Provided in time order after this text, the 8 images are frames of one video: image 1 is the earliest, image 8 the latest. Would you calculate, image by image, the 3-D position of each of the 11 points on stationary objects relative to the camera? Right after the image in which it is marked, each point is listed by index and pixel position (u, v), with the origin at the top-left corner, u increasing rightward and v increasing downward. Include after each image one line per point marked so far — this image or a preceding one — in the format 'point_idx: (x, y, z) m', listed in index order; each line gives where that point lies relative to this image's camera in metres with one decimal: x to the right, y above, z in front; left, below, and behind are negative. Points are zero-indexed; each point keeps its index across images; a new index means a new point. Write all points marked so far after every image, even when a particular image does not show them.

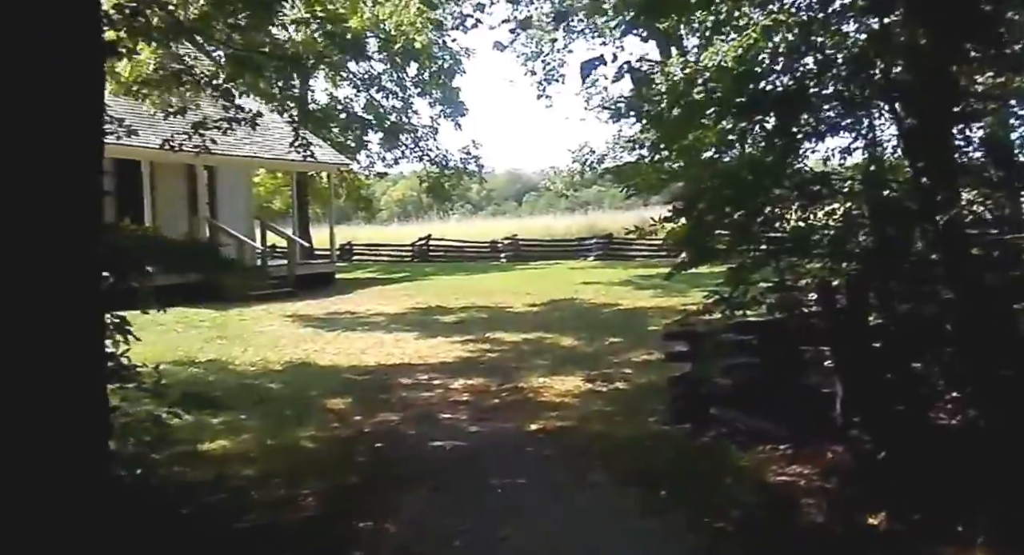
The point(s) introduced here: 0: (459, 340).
0: (-0.7, -0.7, +12.5) m
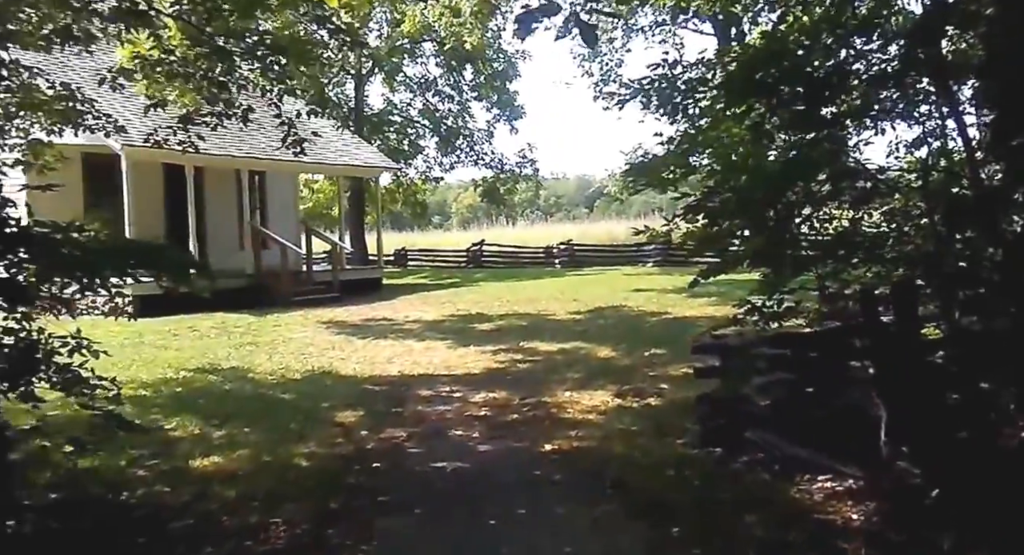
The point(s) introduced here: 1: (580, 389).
0: (-0.3, -0.8, +11.8) m
1: (+0.6, -1.0, +9.4) m
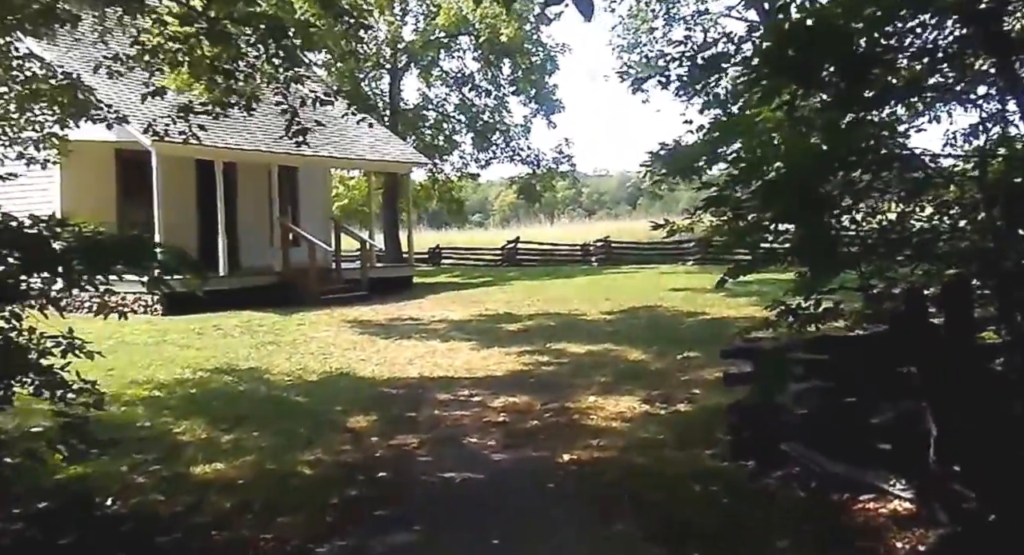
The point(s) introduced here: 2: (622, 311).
0: (0.0, -0.8, +11.3) m
1: (+0.8, -1.0, +8.9) m
2: (+1.5, -0.5, +14.5) m
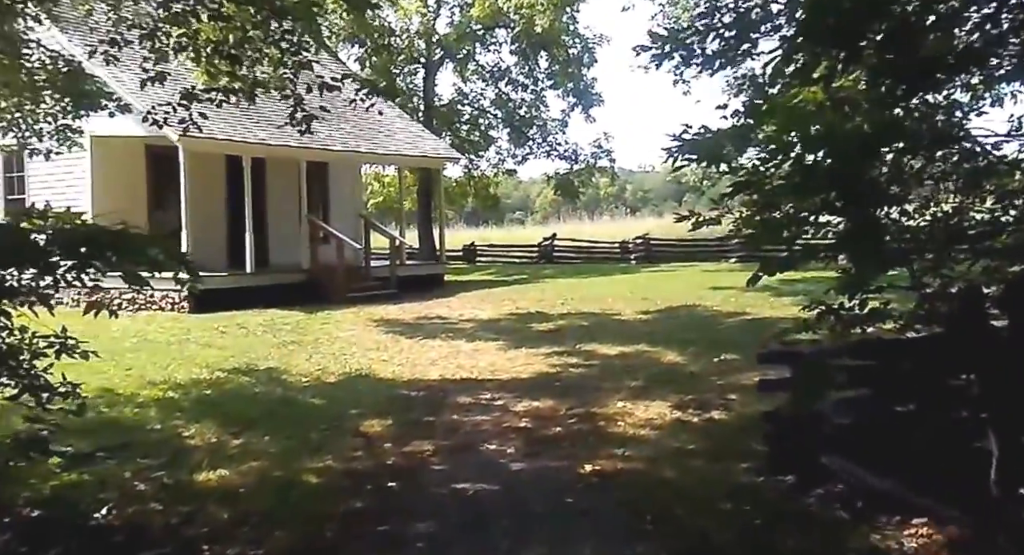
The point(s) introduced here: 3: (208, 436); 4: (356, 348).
0: (+0.3, -0.8, +10.8) m
1: (+1.0, -1.0, +8.4) m
2: (+2.0, -0.4, +14.0) m
3: (-2.4, -1.3, +8.4) m
4: (-1.7, -0.8, +11.6) m
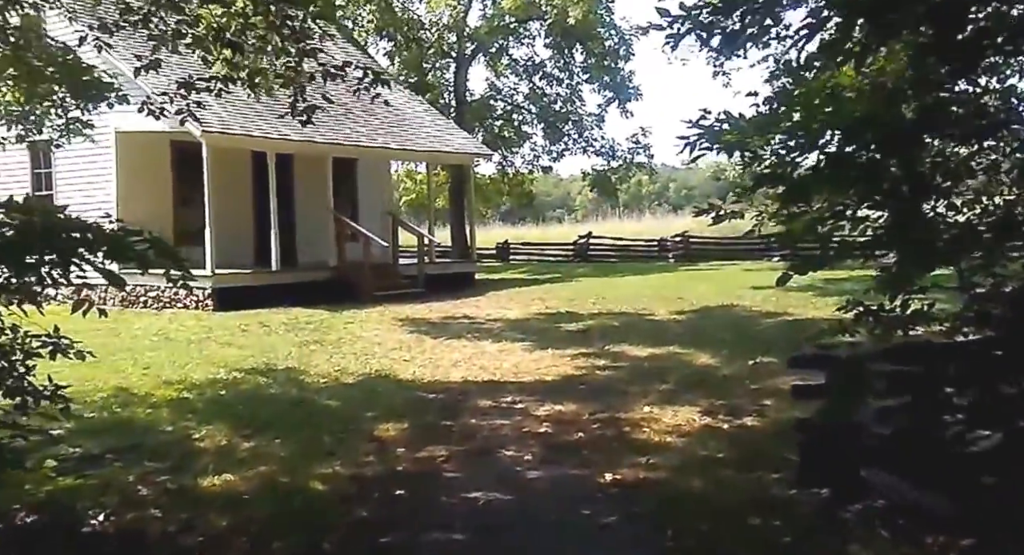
0: (+0.6, -0.7, +10.4) m
1: (+1.1, -0.9, +8.0) m
2: (+2.3, -0.4, +13.5) m
3: (-2.2, -1.2, +8.1) m
4: (-1.4, -0.8, +11.3) m
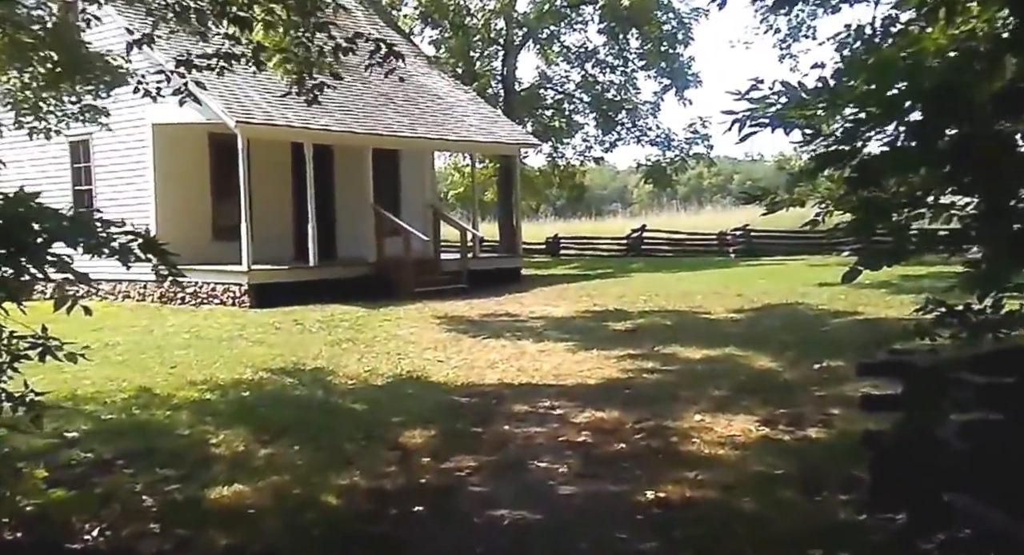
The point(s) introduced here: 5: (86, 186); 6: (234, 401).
0: (+0.9, -0.7, +9.7) m
1: (+1.4, -0.9, +7.3) m
2: (+2.9, -0.4, +12.8) m
3: (-2.0, -1.2, +7.6) m
4: (-1.0, -0.7, +10.7) m
5: (-7.3, +1.6, +18.3) m
6: (-2.3, -1.0, +8.8) m
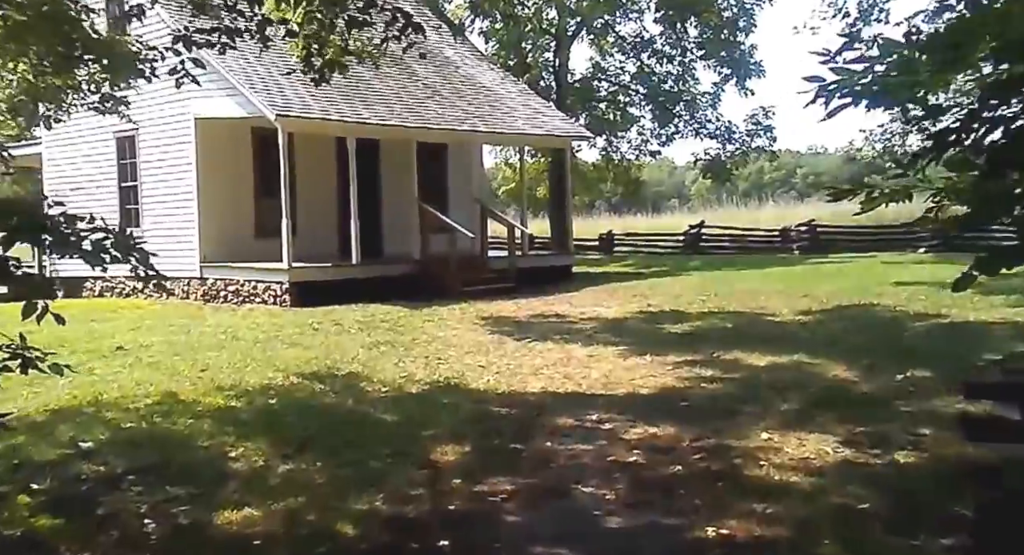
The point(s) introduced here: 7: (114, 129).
0: (+1.3, -0.7, +9.0) m
1: (+1.7, -0.9, +6.5) m
2: (+3.4, -0.4, +11.9) m
3: (-1.7, -1.2, +7.0) m
4: (-0.5, -0.7, +10.0) m
5: (-6.4, +1.6, +18.0) m
6: (-1.9, -1.0, +8.2) m
7: (-6.8, +2.5, +18.1) m
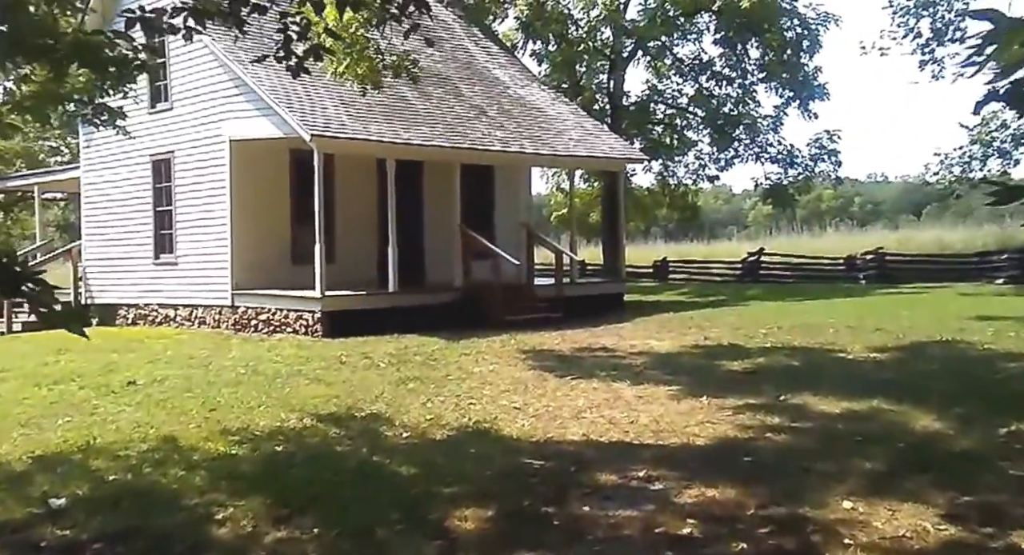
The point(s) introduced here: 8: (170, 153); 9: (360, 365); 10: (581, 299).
0: (+1.6, -0.9, +7.9) m
1: (+1.8, -1.1, +5.4) m
2: (+3.8, -0.7, +10.7) m
3: (-1.5, -1.4, +6.1) m
4: (-0.2, -1.0, +9.1) m
5: (-5.6, +1.2, +17.3) m
6: (-1.7, -1.2, +7.3) m
7: (-6.0, +2.1, +17.5) m
8: (-5.5, +2.0, +17.1) m
9: (-1.6, -0.9, +10.9) m
10: (+1.1, -0.3, +16.9) m
